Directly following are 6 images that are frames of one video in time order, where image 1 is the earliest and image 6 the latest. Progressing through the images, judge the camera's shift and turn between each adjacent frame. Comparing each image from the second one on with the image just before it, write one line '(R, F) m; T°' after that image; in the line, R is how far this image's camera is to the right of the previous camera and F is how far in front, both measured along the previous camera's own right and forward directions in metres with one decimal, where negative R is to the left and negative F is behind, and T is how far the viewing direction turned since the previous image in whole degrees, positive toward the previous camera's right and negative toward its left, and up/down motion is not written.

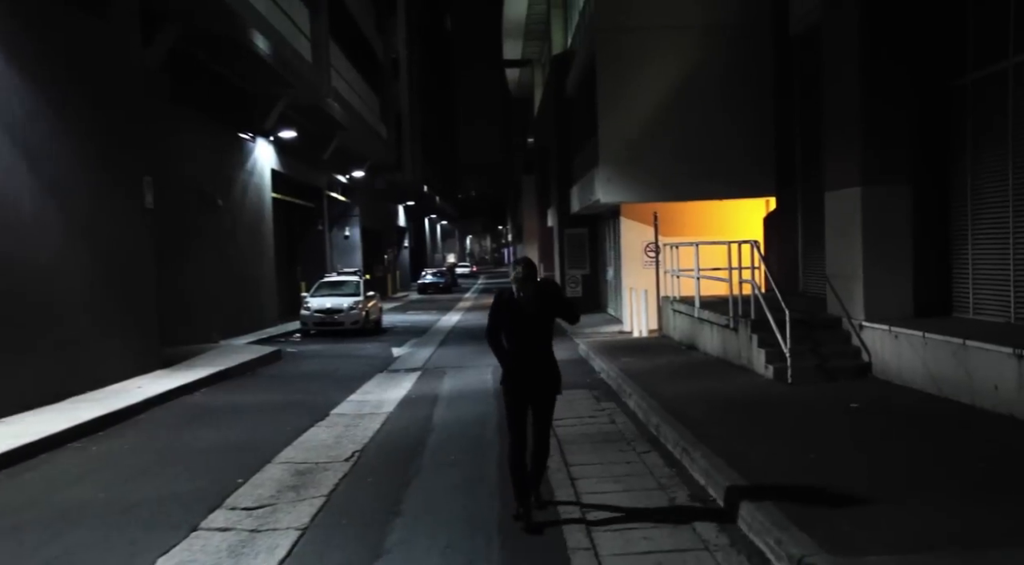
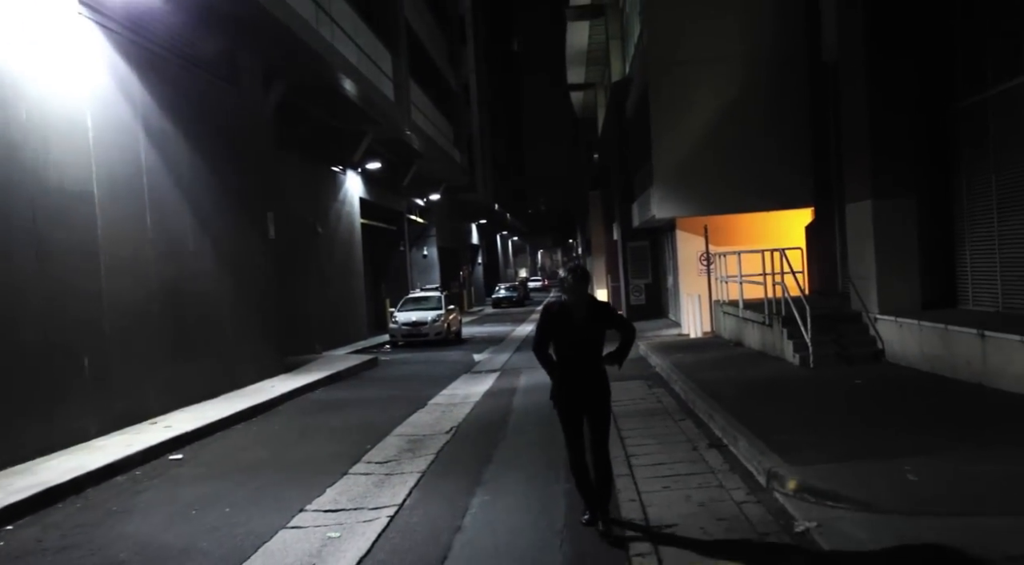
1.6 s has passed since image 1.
(+0.2, -2.3) m; -5°
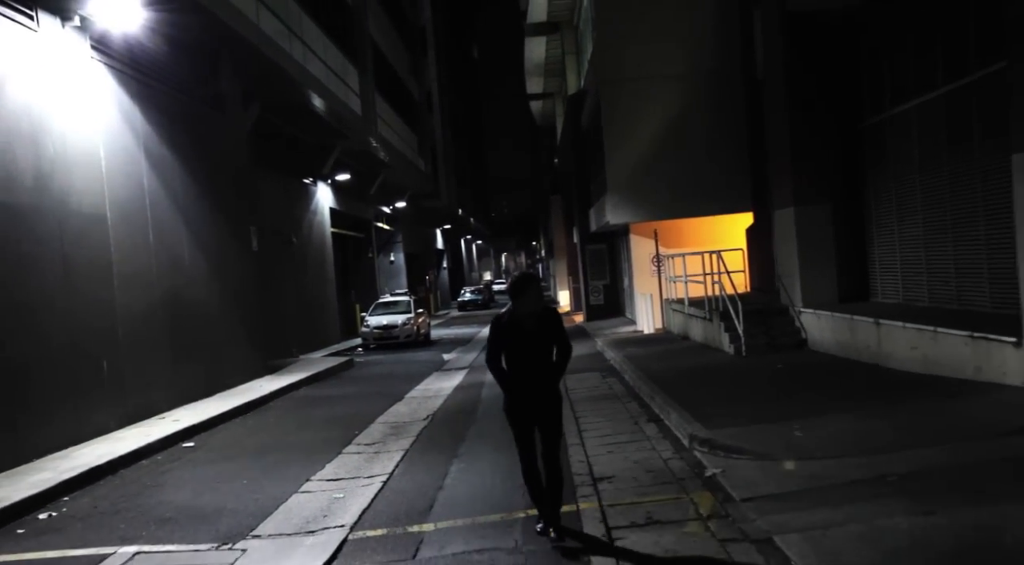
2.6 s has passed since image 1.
(0.0, -1.5) m; +3°
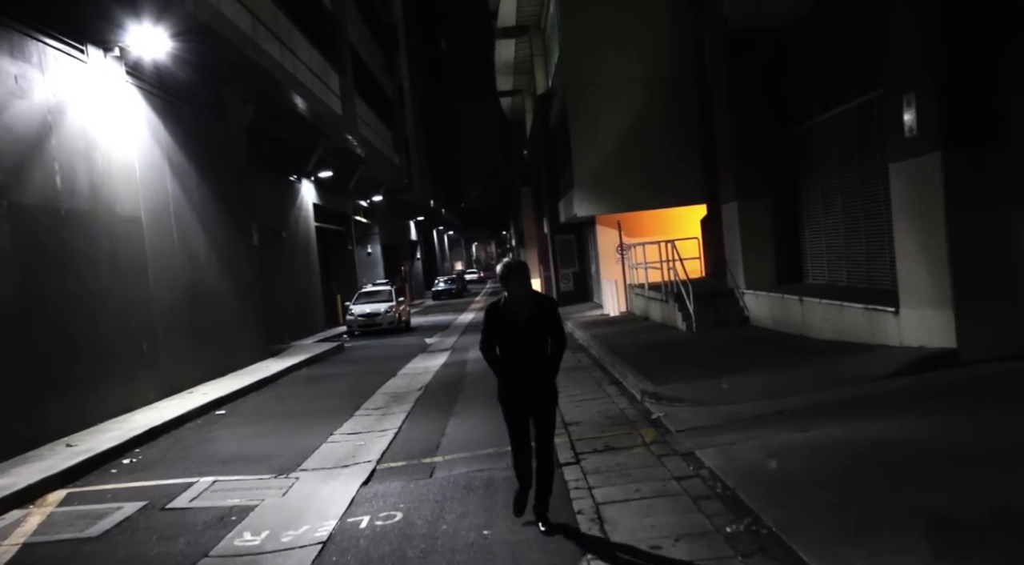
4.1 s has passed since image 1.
(-0.2, -1.9) m; +2°
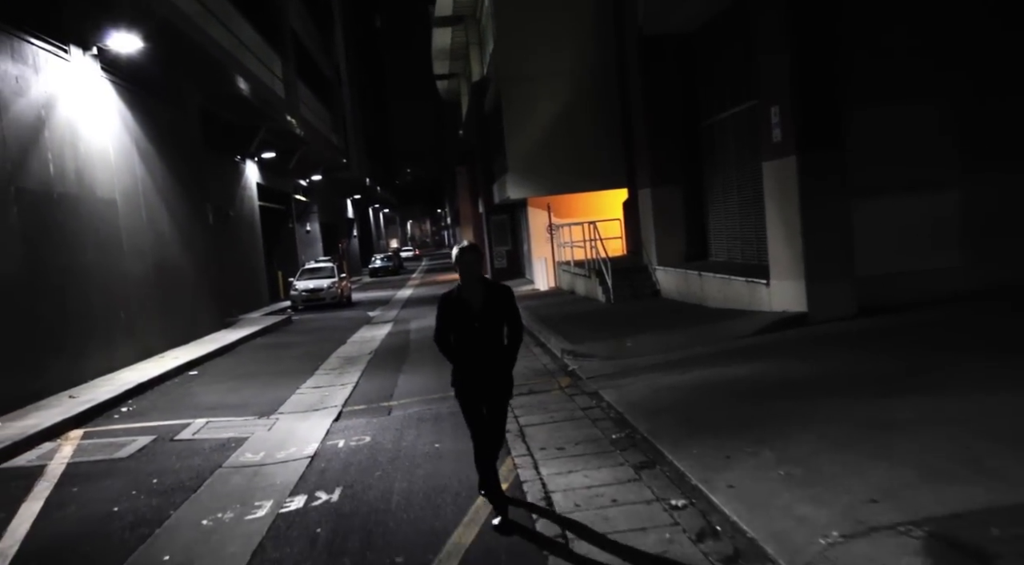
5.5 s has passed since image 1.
(-0.1, -1.9) m; +5°
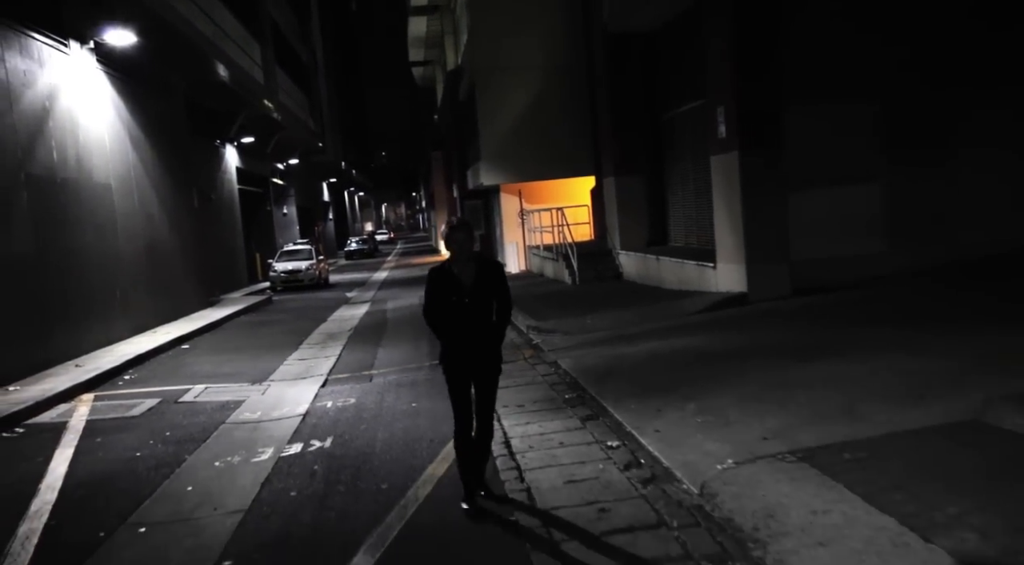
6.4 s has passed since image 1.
(+0.1, -1.2) m; +2°
